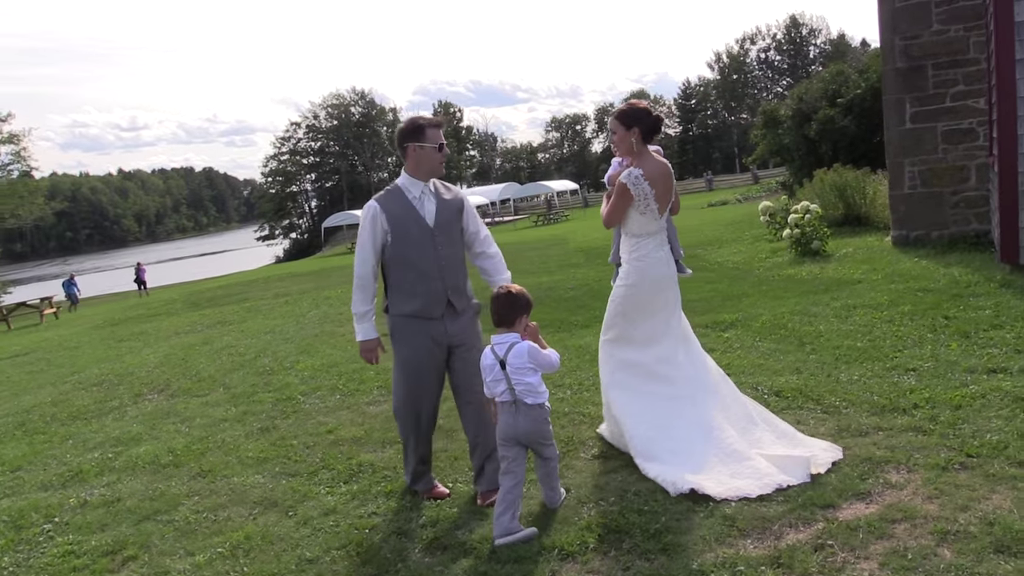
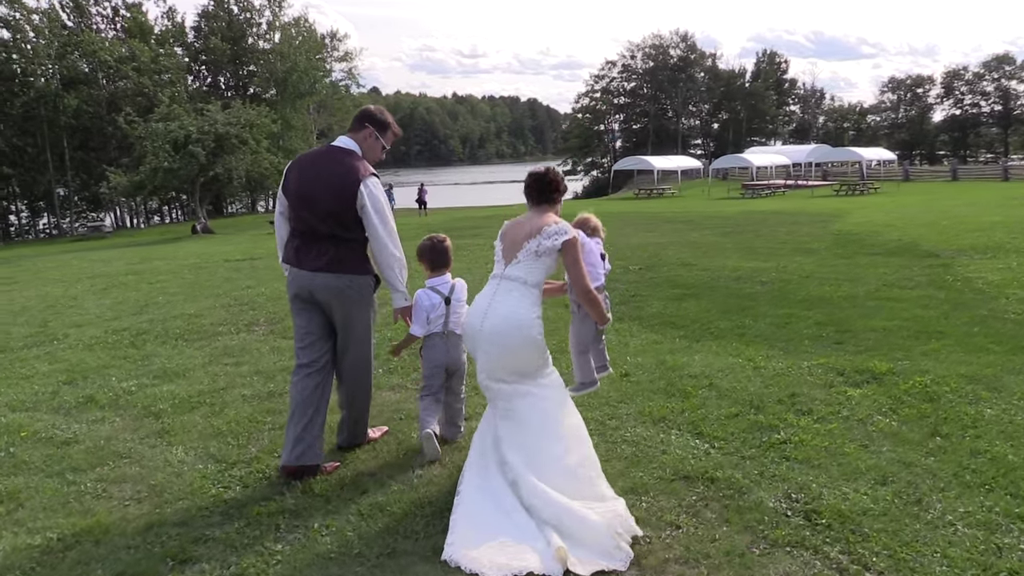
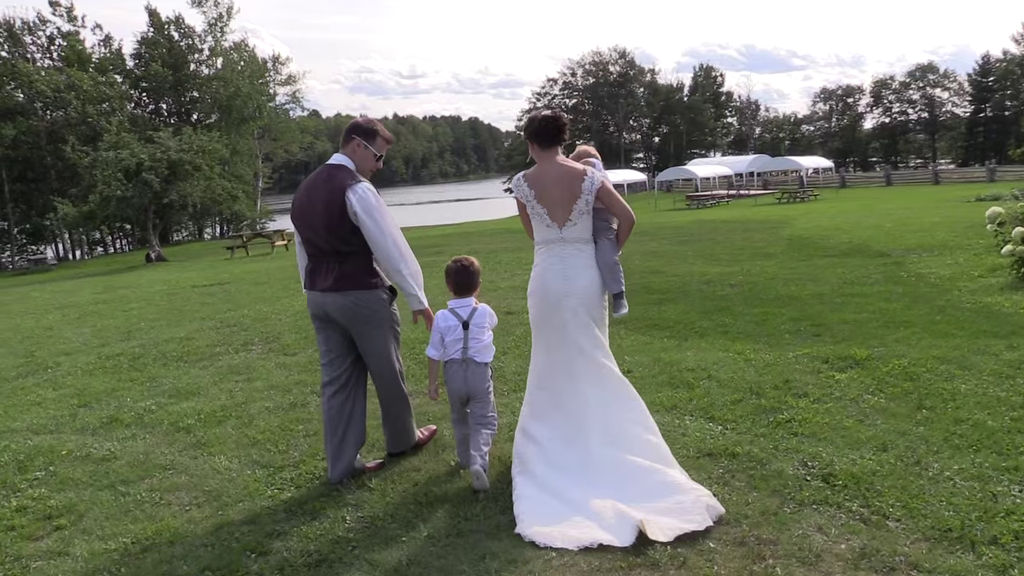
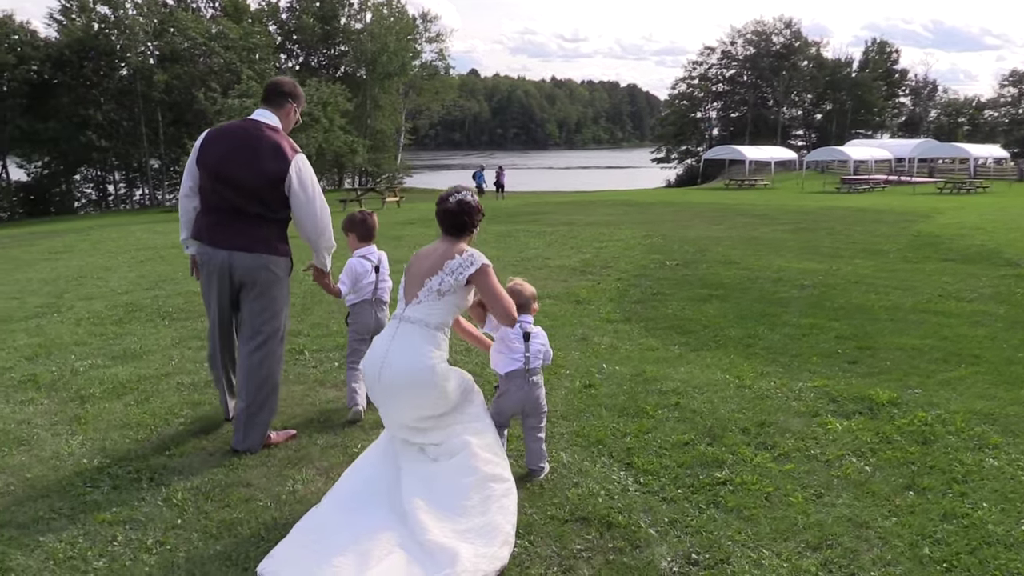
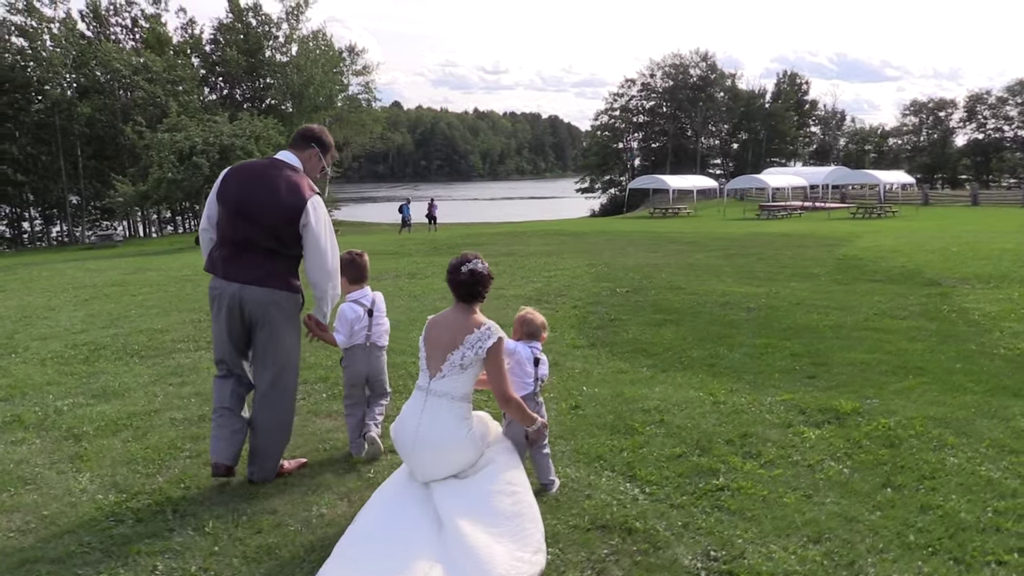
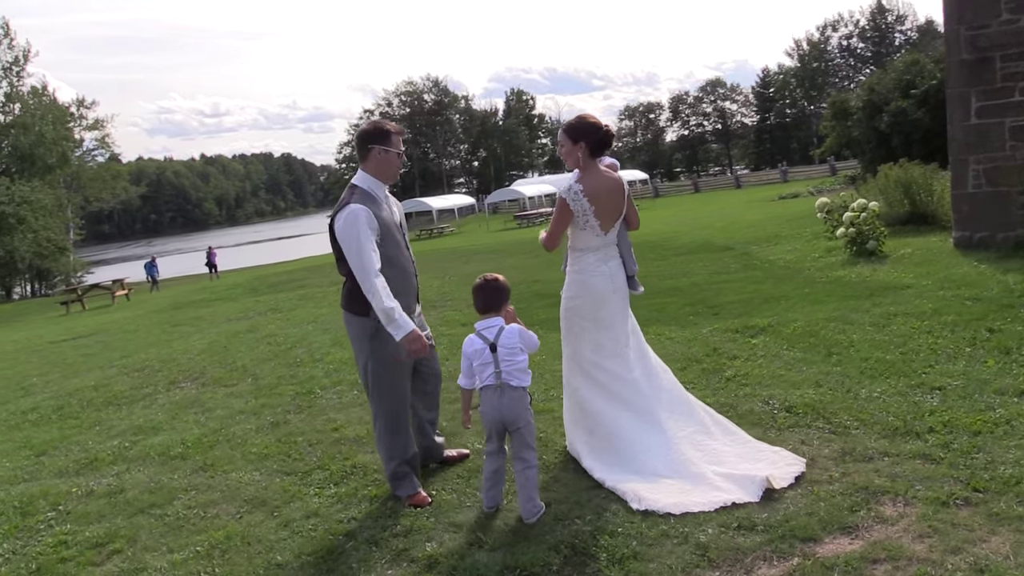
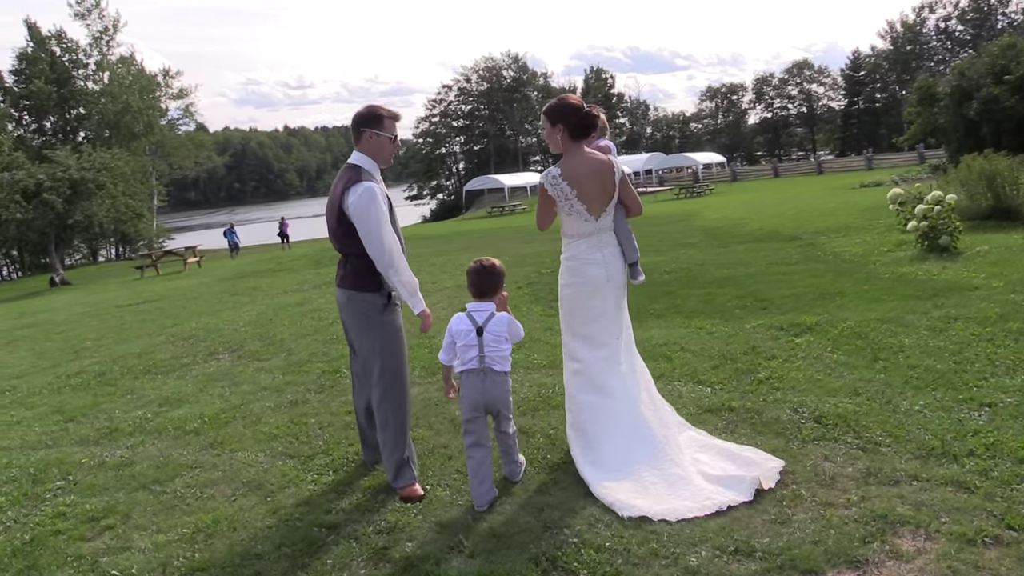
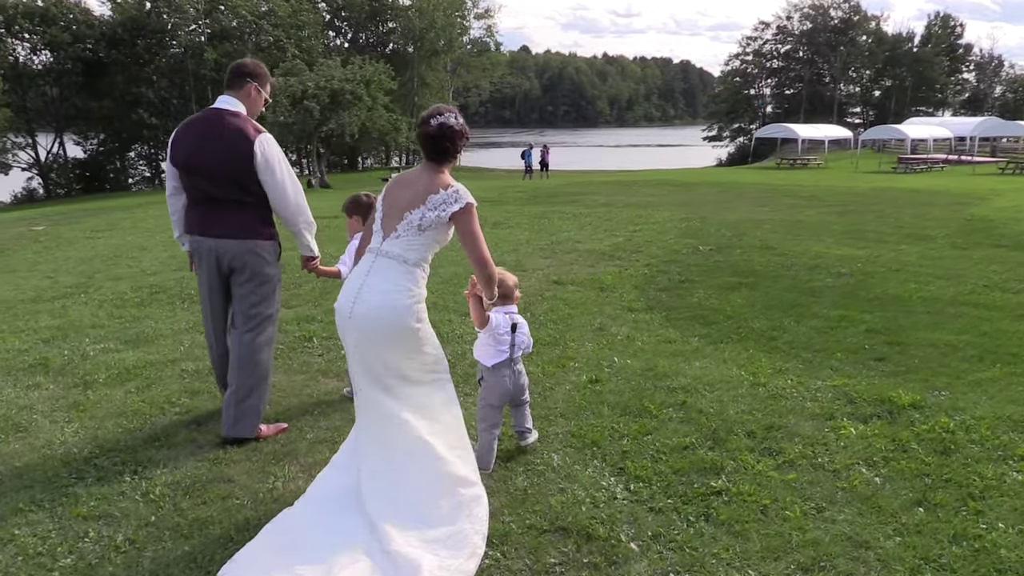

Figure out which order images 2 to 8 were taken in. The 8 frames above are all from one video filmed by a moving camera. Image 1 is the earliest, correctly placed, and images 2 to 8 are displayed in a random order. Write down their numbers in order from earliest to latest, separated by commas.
6, 7, 3, 2, 5, 4, 8
